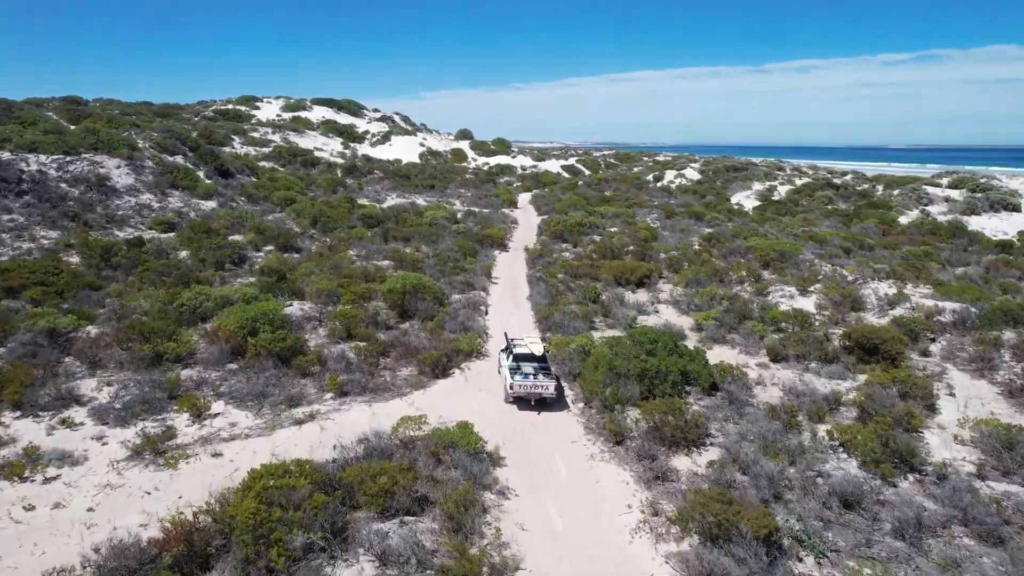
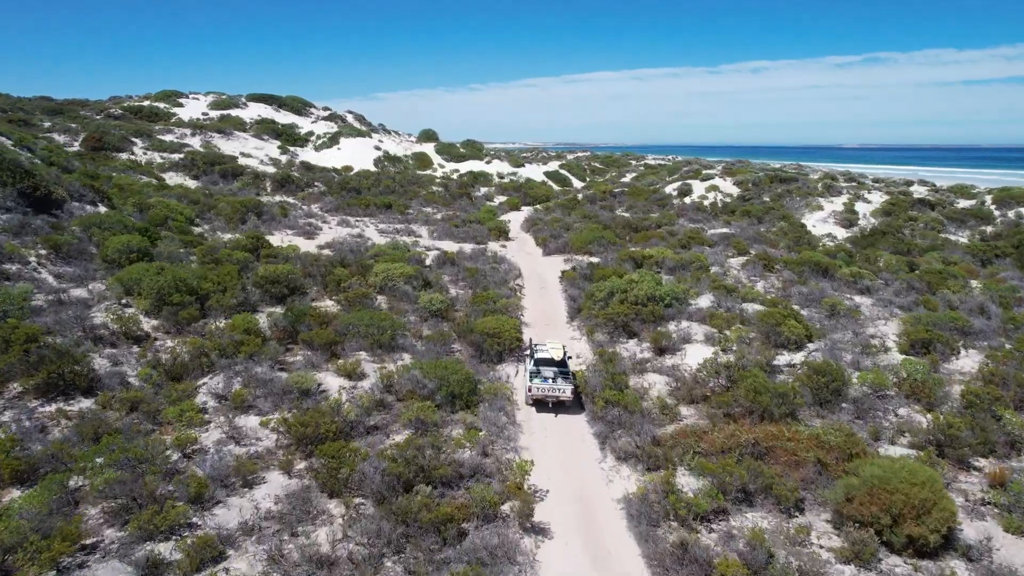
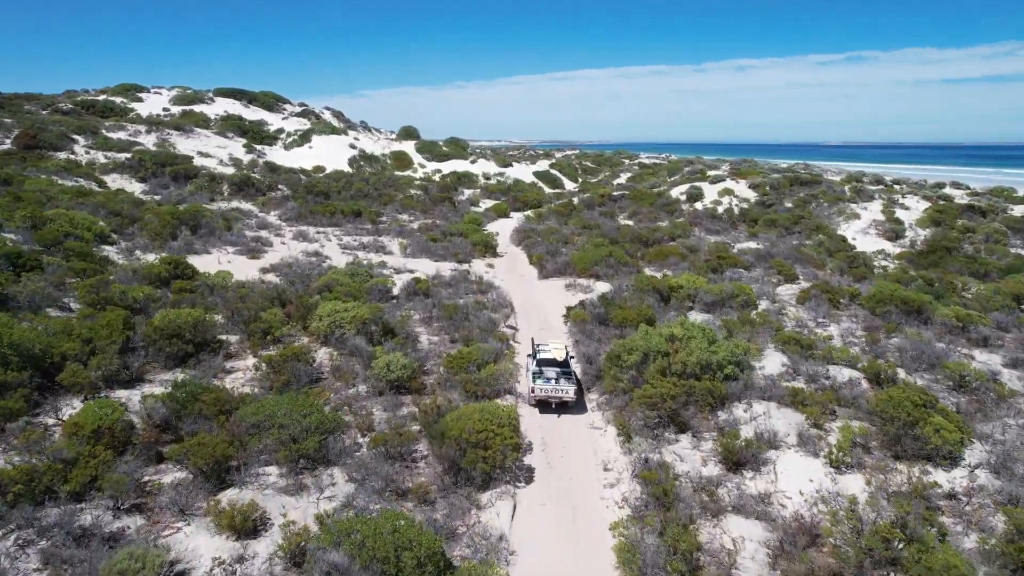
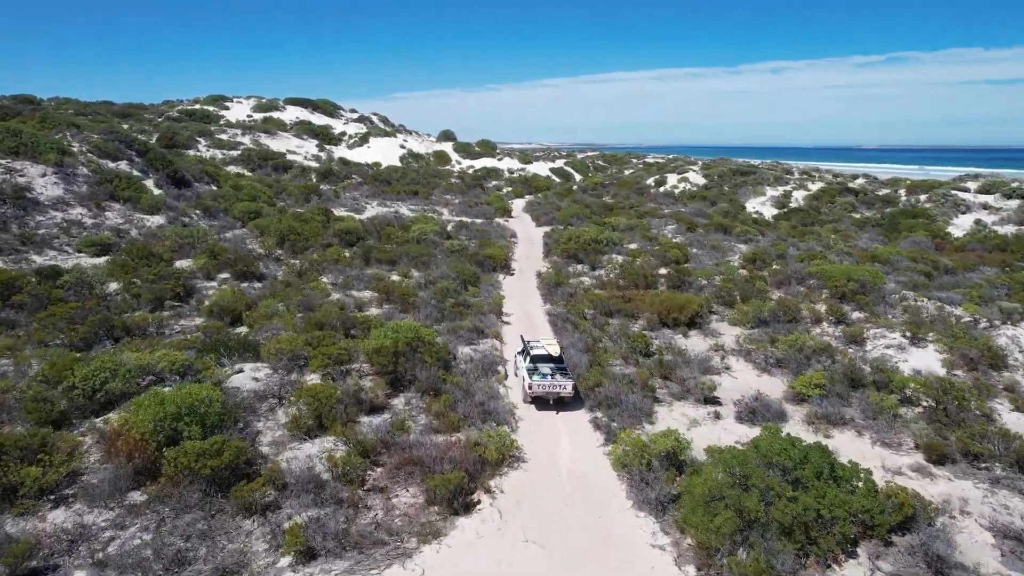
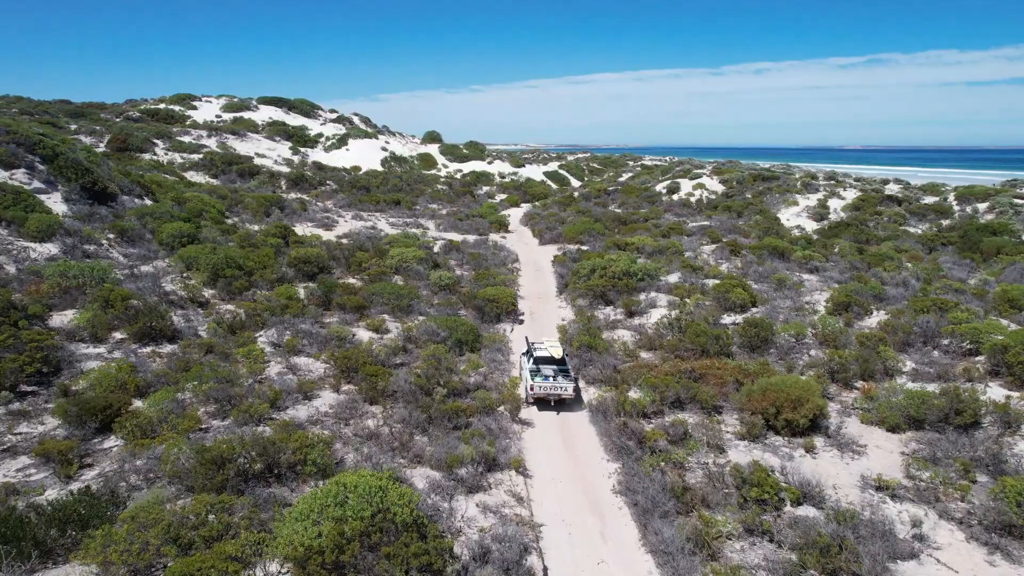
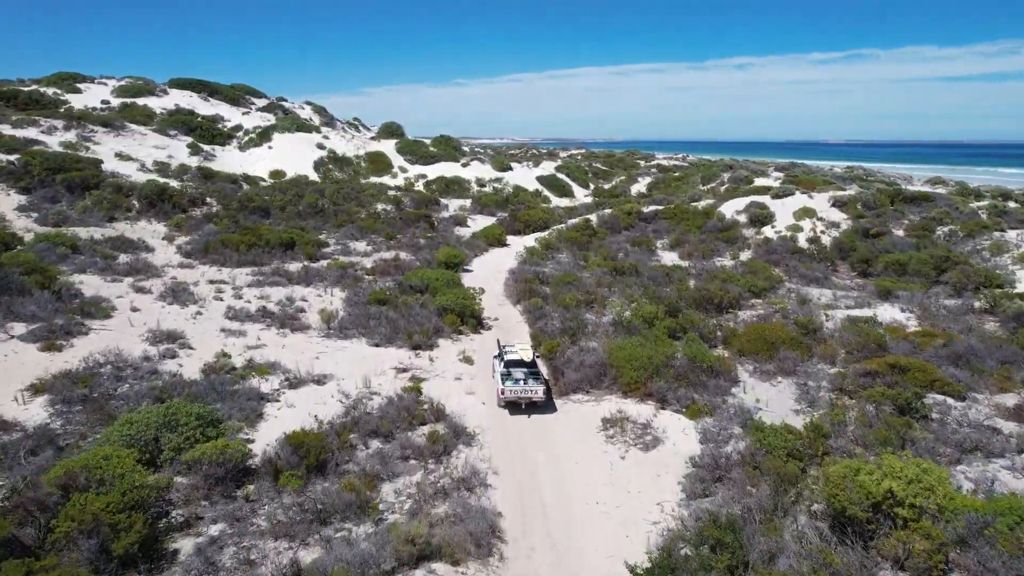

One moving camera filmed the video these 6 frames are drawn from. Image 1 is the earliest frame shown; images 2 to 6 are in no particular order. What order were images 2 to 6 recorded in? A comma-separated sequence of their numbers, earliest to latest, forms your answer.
4, 5, 2, 3, 6
